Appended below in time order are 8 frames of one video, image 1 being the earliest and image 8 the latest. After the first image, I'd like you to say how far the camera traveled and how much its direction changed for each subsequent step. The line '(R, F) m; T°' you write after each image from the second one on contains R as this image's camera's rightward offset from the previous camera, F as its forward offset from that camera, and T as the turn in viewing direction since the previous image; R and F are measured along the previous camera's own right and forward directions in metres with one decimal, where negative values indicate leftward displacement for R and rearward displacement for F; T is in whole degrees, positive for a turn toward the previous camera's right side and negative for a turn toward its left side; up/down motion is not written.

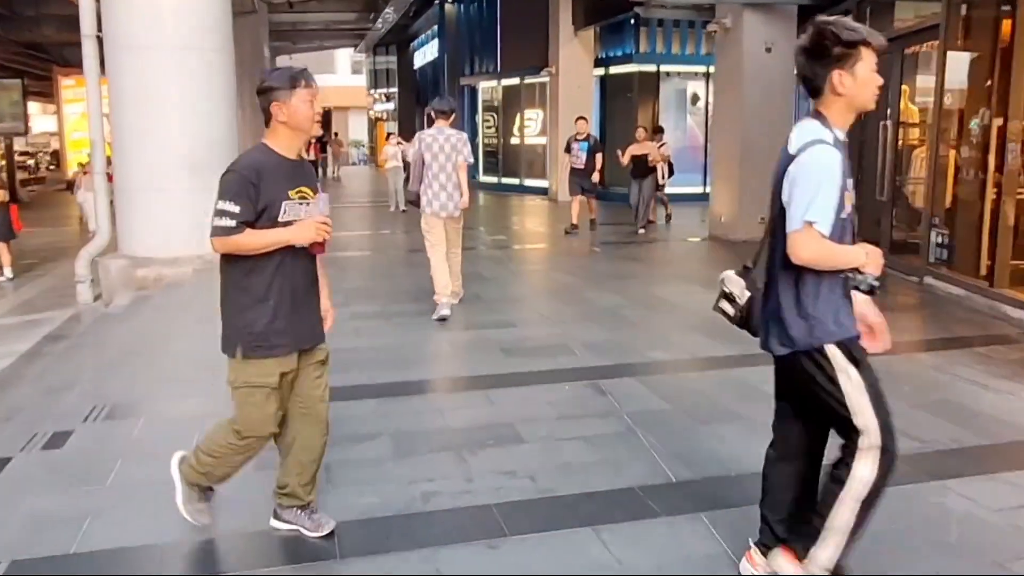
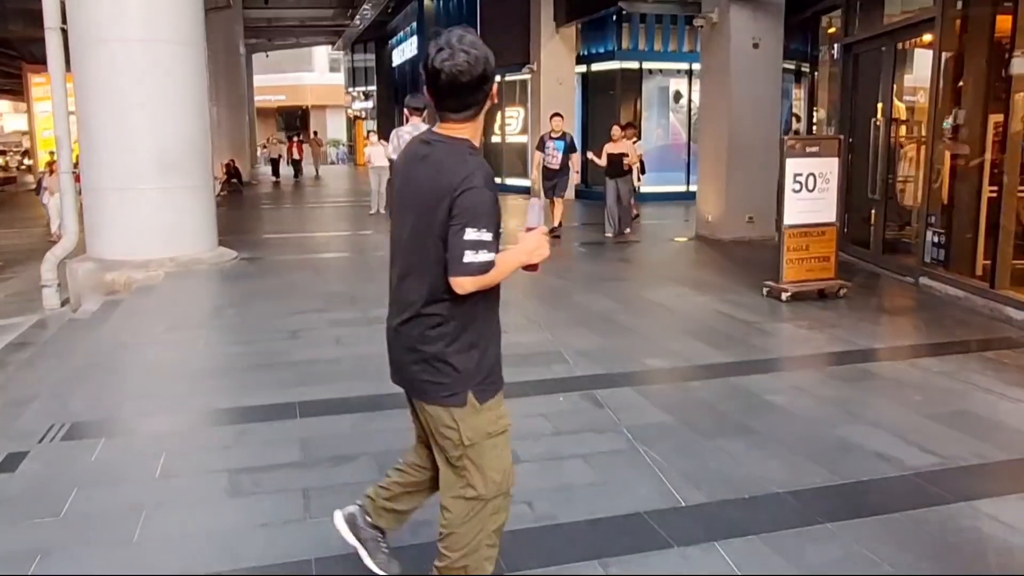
(-0.1, +0.3) m; +2°
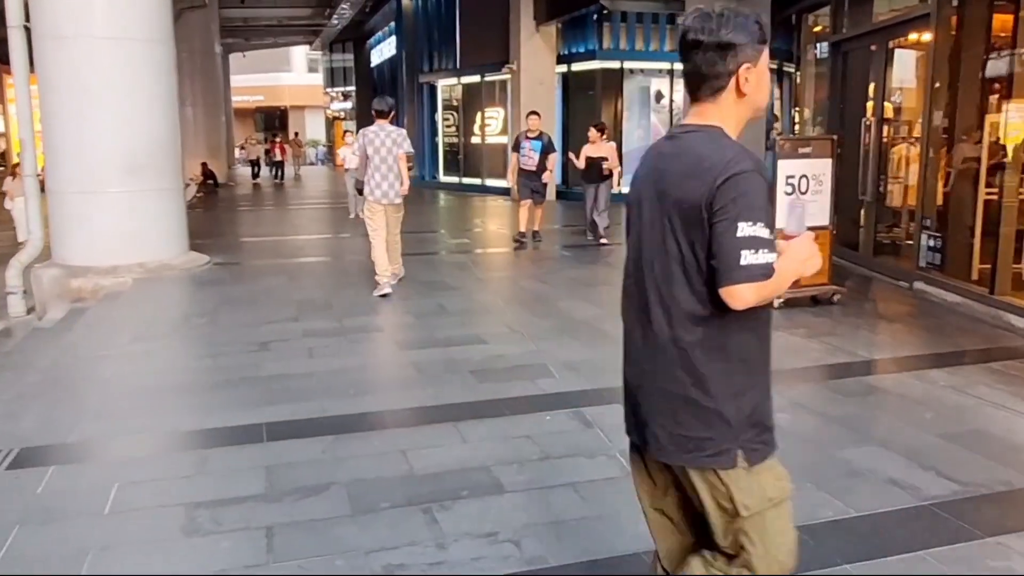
(0.0, +0.3) m; +1°
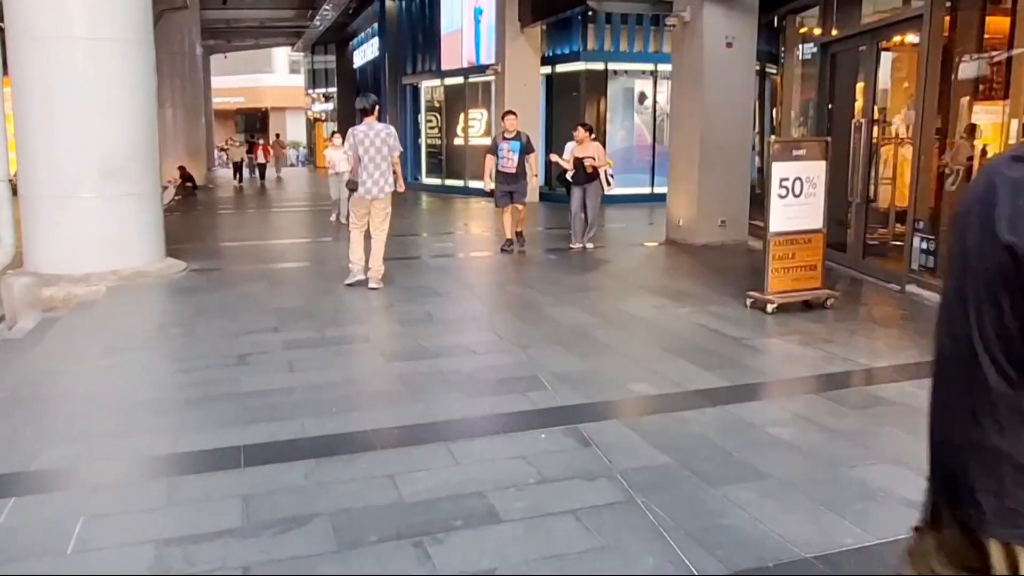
(-0.1, +0.2) m; +1°
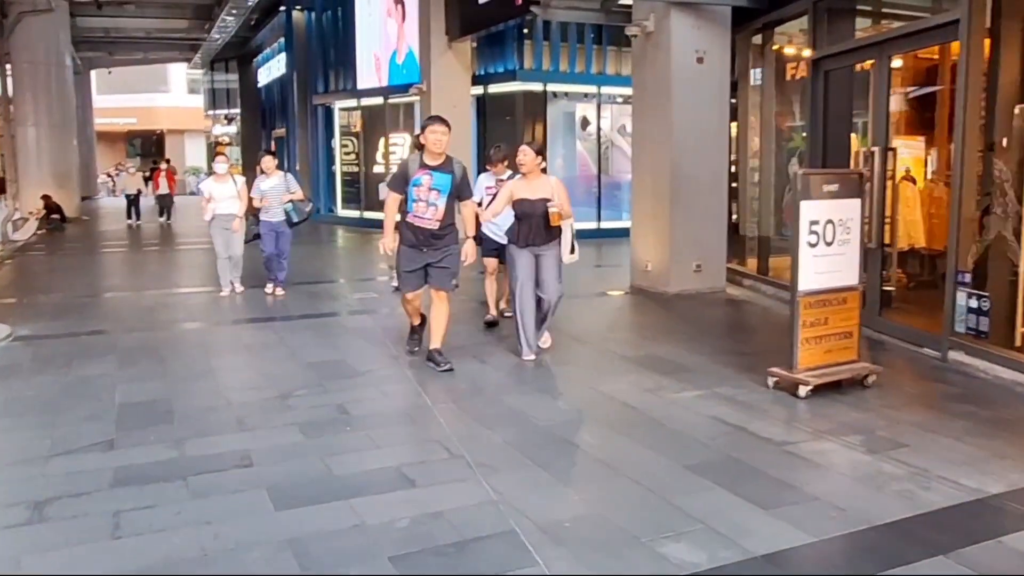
(-0.2, +2.0) m; +6°
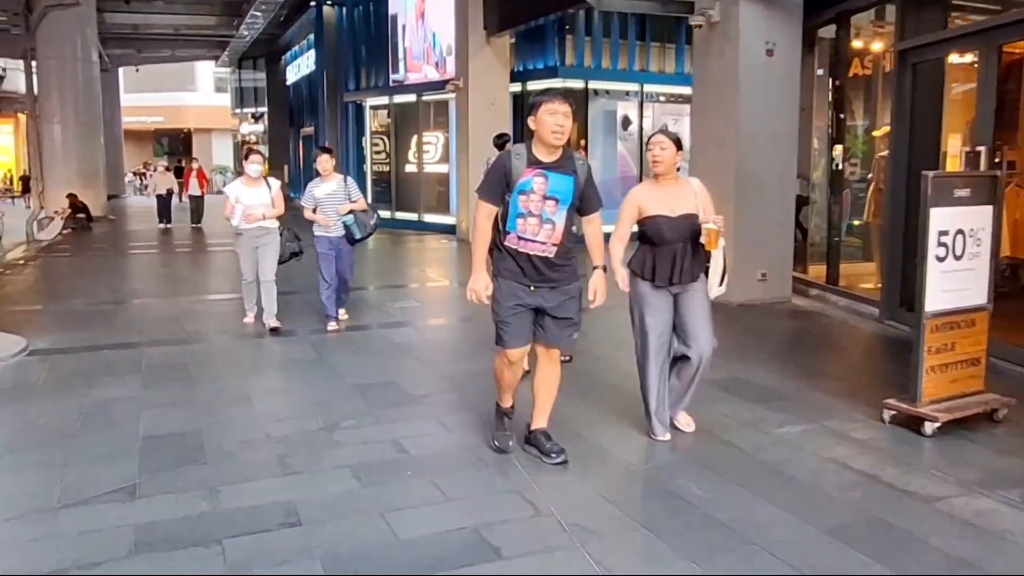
(-0.4, +0.8) m; -2°
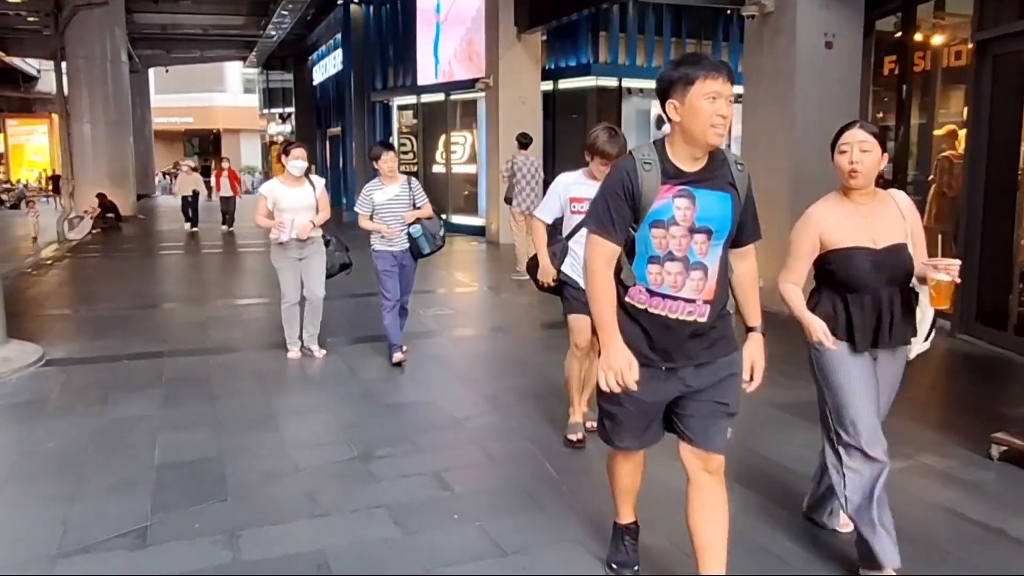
(-0.2, +0.5) m; -2°
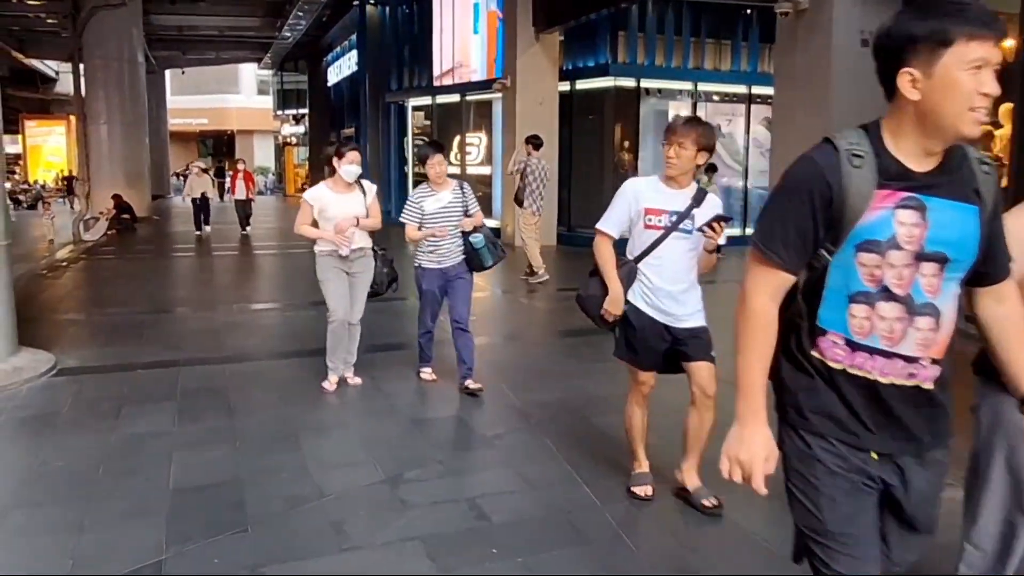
(-0.2, +0.3) m; -1°
